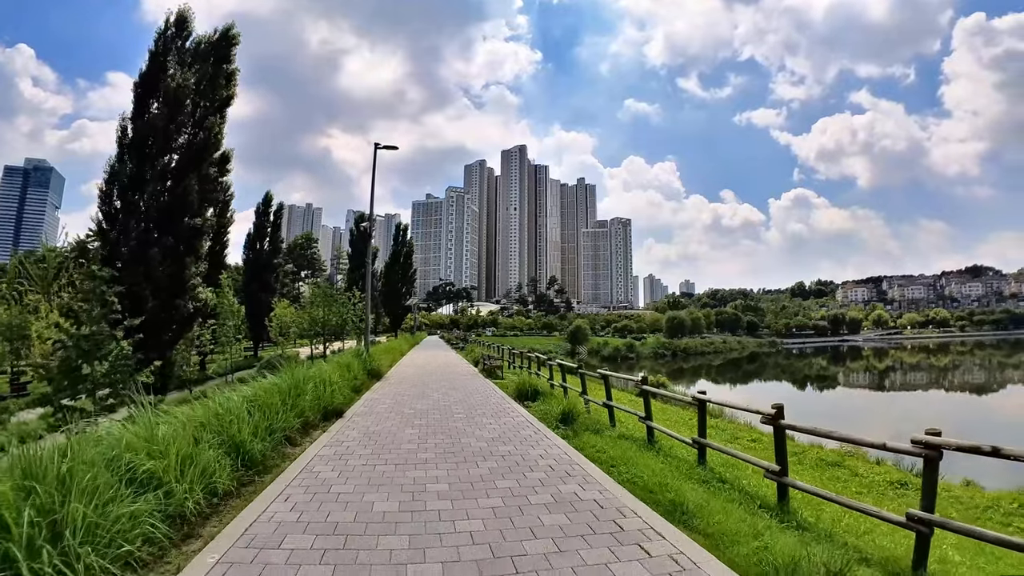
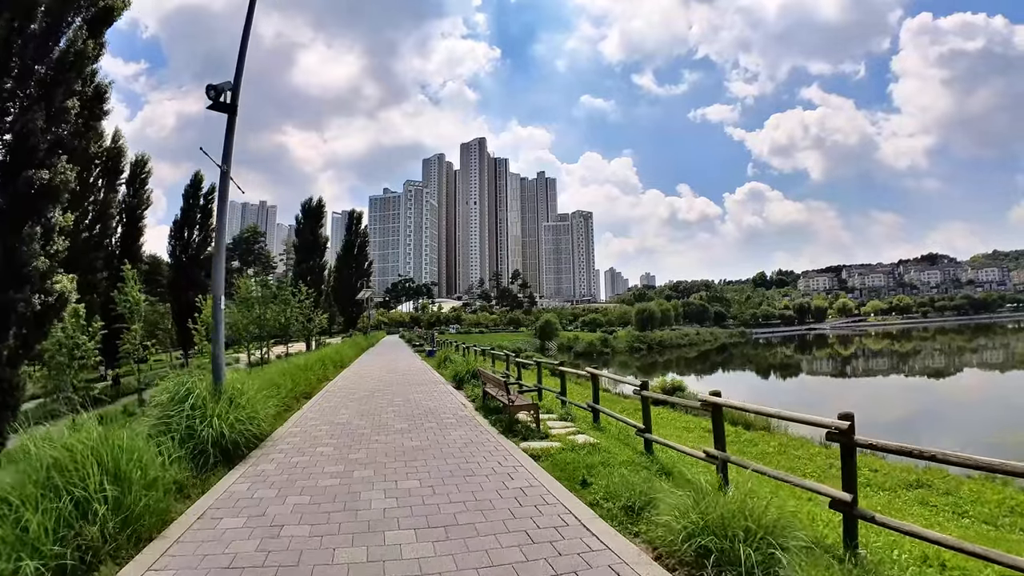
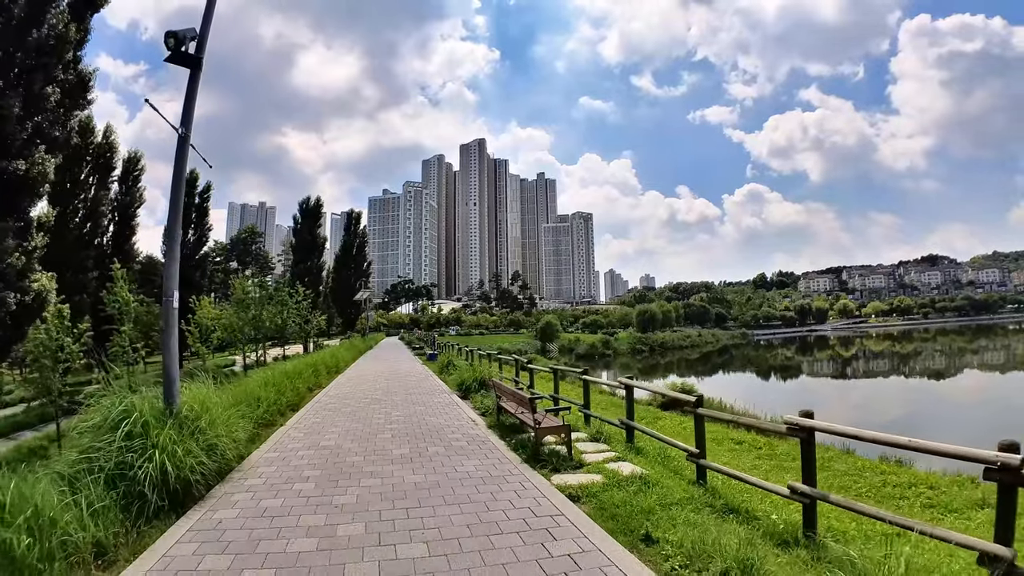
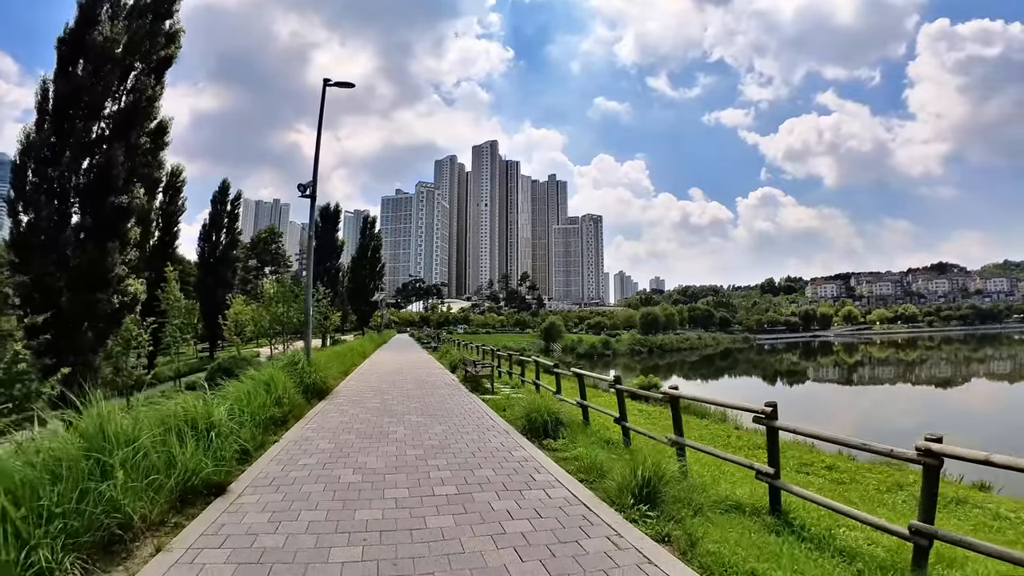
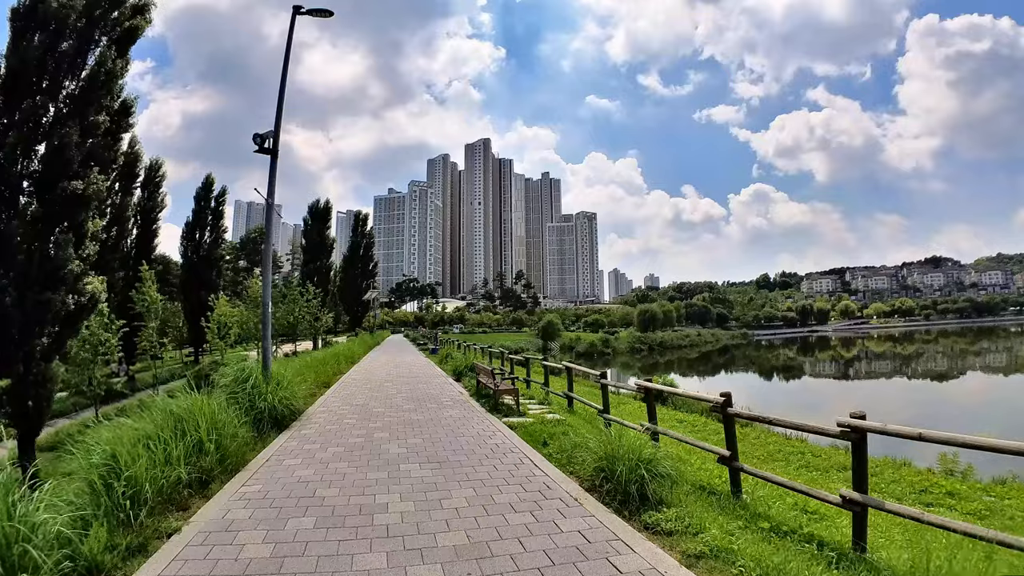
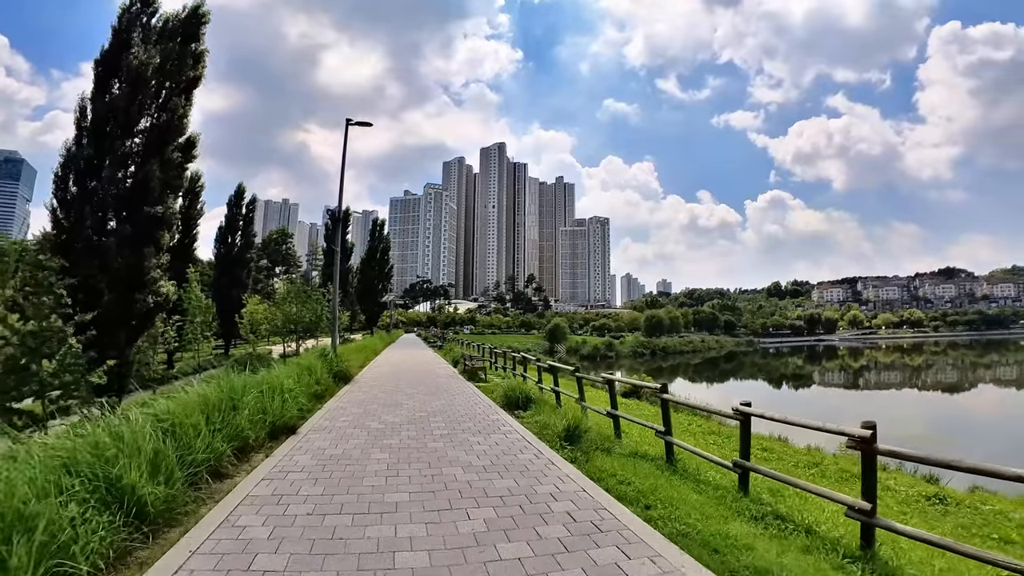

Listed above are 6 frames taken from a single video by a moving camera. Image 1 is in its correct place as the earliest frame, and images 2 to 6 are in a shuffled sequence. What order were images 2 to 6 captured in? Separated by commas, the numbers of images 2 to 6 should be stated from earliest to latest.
6, 4, 5, 2, 3
